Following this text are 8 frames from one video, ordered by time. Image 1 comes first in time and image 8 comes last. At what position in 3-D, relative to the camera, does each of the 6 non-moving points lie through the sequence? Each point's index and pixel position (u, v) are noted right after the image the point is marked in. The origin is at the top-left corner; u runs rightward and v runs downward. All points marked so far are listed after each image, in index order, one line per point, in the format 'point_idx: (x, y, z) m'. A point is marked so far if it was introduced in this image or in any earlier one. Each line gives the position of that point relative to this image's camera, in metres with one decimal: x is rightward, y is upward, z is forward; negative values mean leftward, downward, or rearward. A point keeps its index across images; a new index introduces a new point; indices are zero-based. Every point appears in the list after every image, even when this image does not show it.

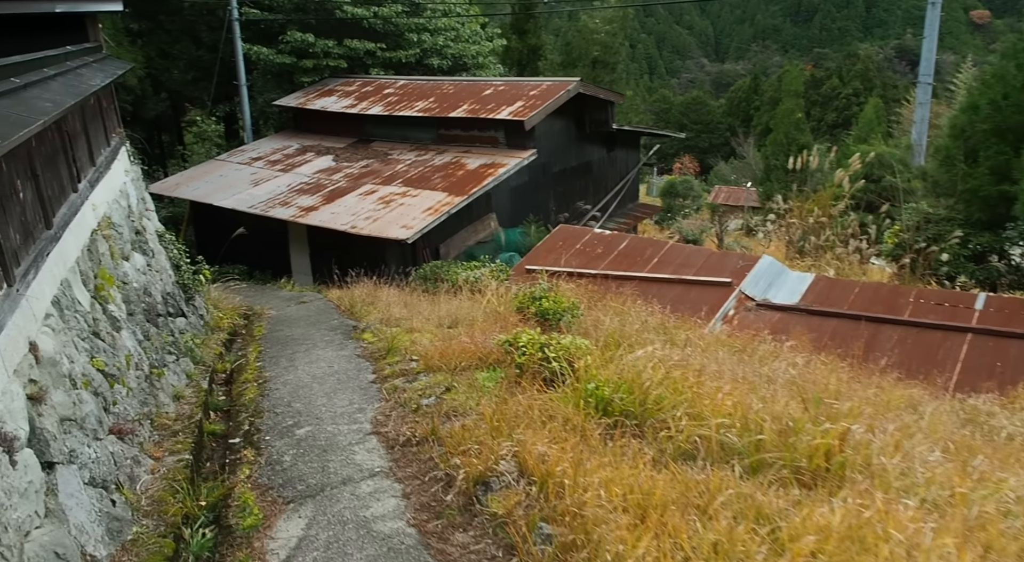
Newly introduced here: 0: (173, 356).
0: (-2.5, -0.5, +6.1) m
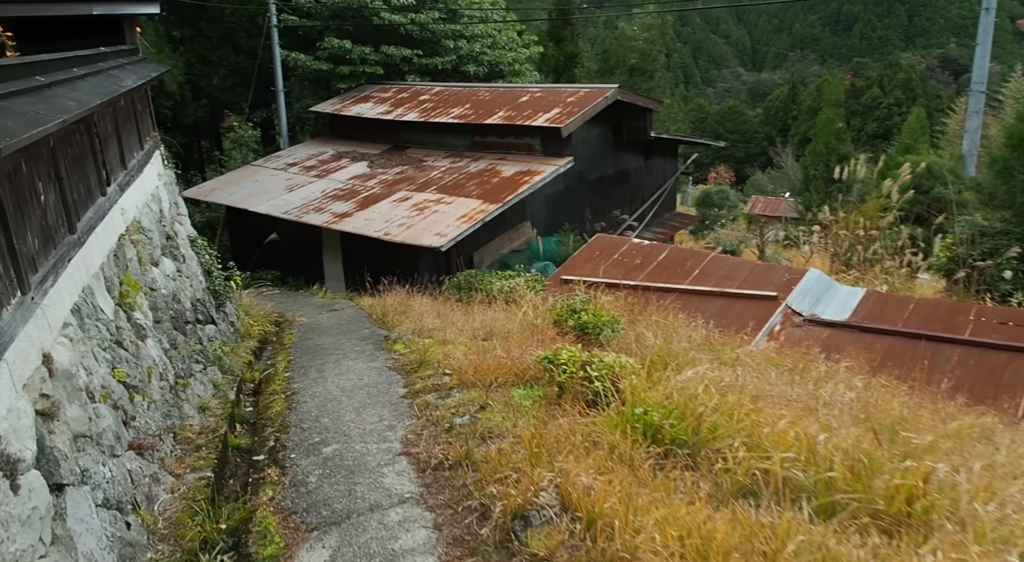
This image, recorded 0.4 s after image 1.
0: (-2.2, -0.6, +6.0) m
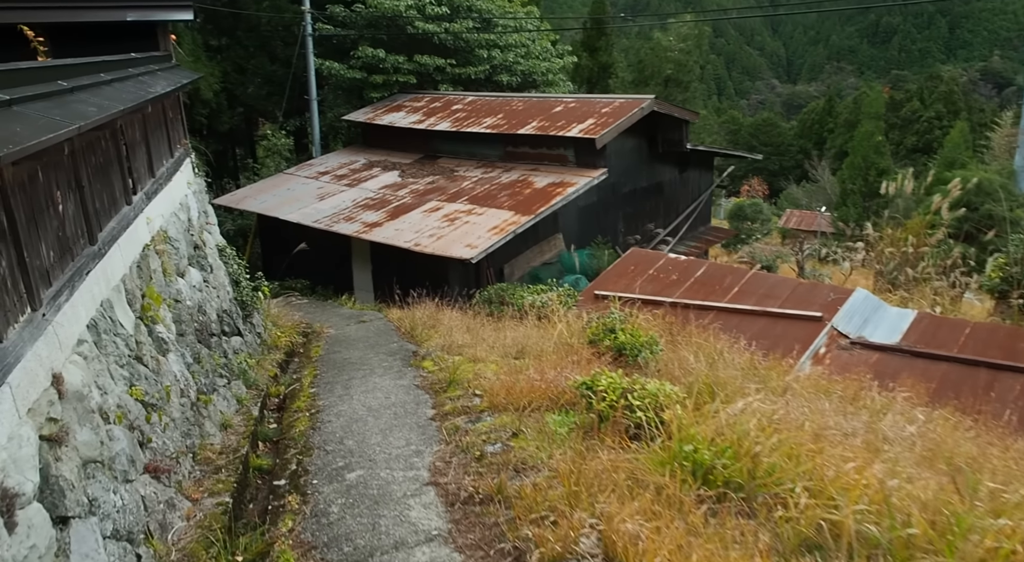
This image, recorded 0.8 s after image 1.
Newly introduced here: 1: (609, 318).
0: (-2.0, -0.7, +5.8) m
1: (+0.8, -0.3, +6.8) m
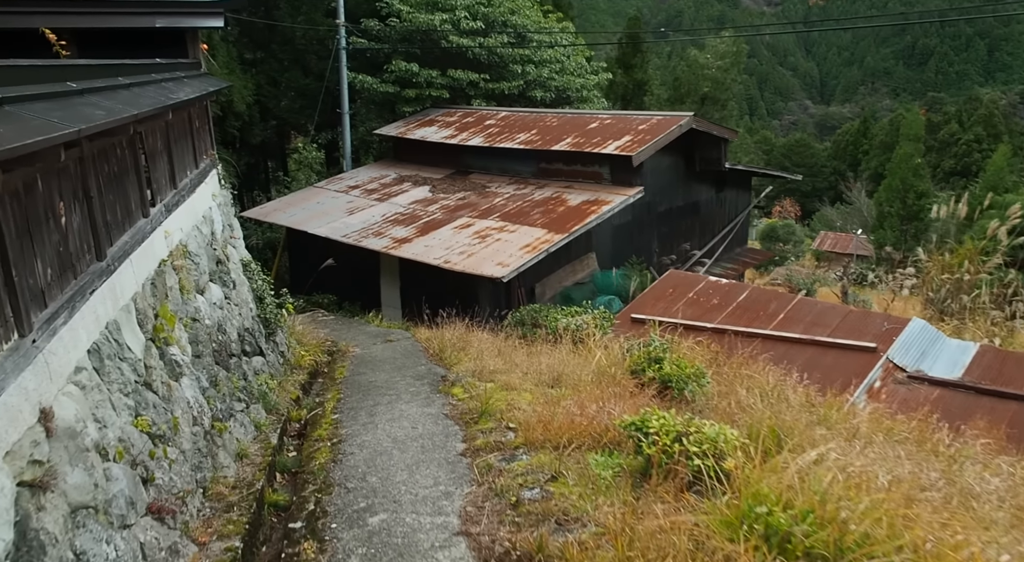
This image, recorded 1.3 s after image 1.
0: (-1.8, -0.8, +5.5) m
1: (+1.1, -0.5, +6.4) m
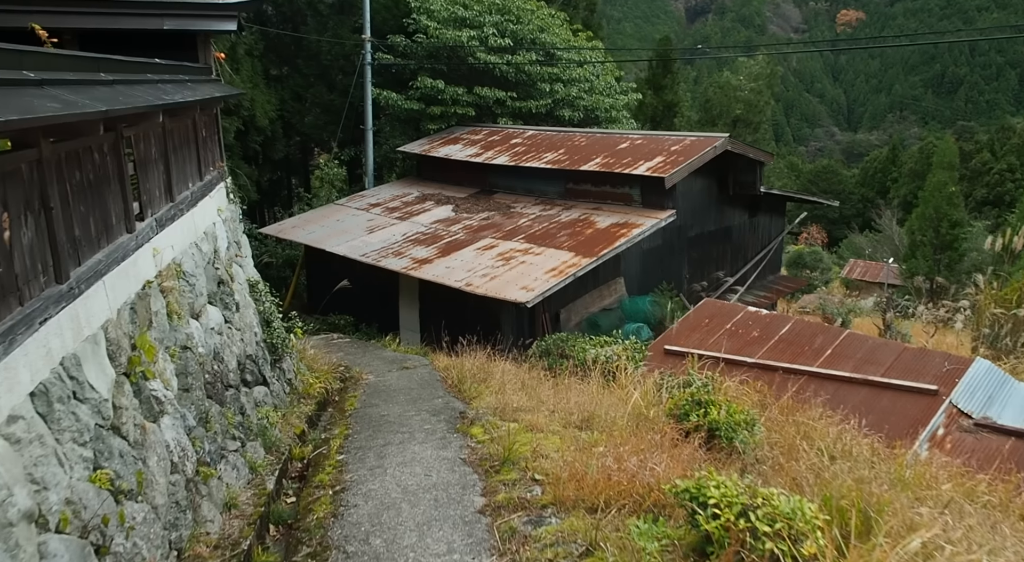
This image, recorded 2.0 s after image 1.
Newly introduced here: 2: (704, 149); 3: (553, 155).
0: (-1.6, -0.9, +4.9) m
1: (+1.2, -0.7, +5.8) m
2: (+3.1, +2.1, +13.3) m
3: (+0.7, +2.2, +14.7) m
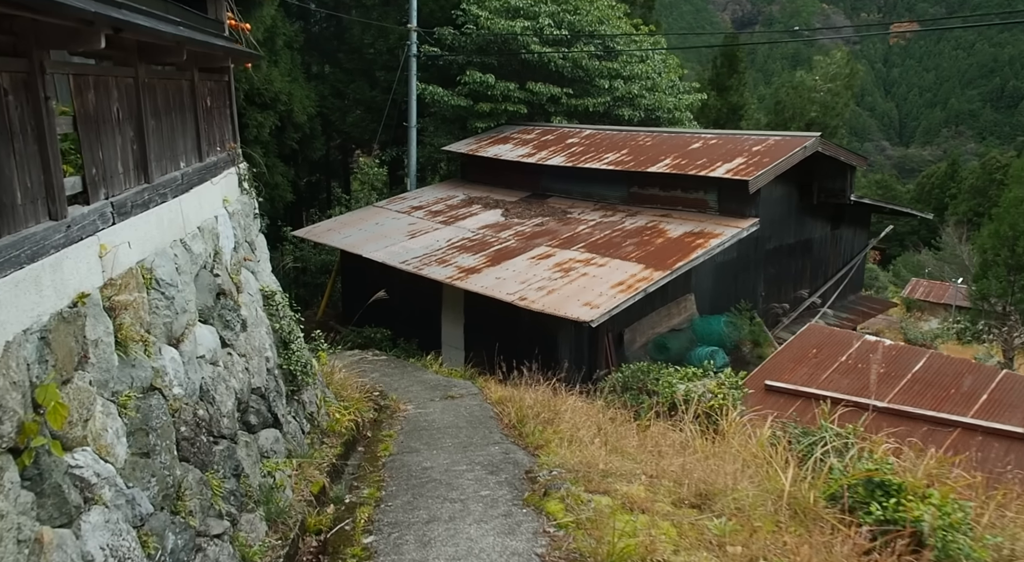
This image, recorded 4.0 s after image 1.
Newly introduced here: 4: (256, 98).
0: (-1.2, -1.0, +3.5) m
1: (+1.7, -0.9, +4.2) m
2: (+3.9, +1.8, +11.7) m
3: (+1.6, +2.0, +13.2) m
4: (-3.7, +2.6, +12.4) m
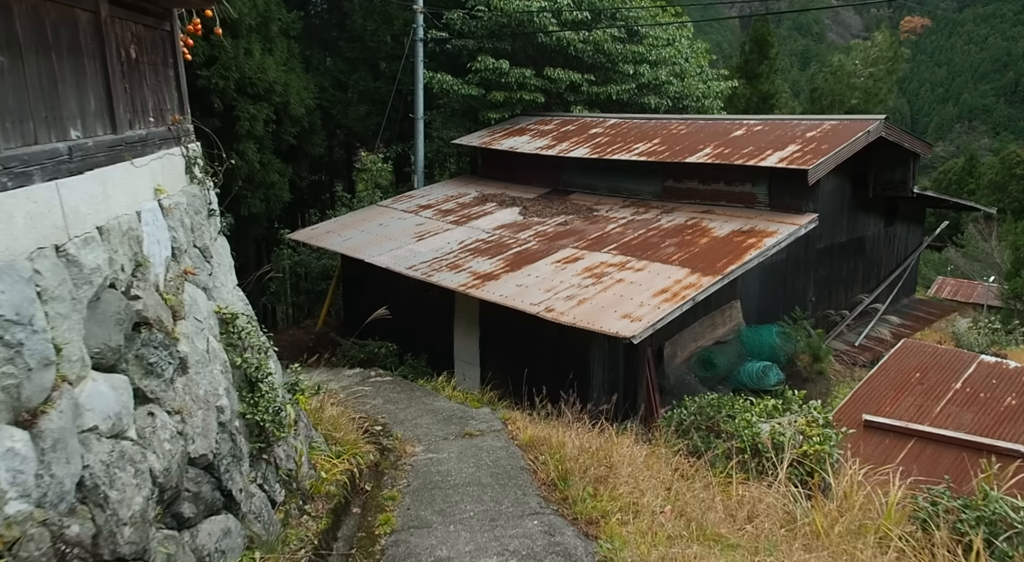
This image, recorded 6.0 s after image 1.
0: (-1.0, -1.1, +2.0) m
1: (+1.9, -0.9, +2.7) m
2: (+4.2, +1.8, +10.2) m
3: (+1.9, +1.9, +11.7) m
4: (-3.5, +2.5, +11.0) m
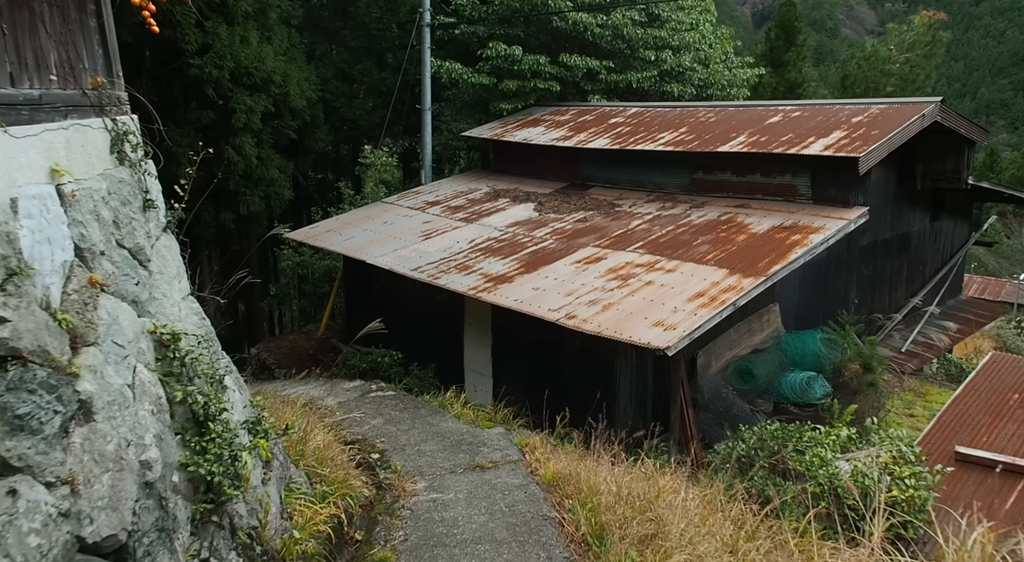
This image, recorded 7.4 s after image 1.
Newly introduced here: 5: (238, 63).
0: (-0.9, -1.1, +1.1) m
1: (+2.0, -0.9, +1.7) m
2: (+4.3, +1.8, +9.2) m
3: (+2.1, +1.9, +10.7) m
4: (-3.3, +2.5, +10.0) m
5: (-3.3, +2.6, +9.8) m
